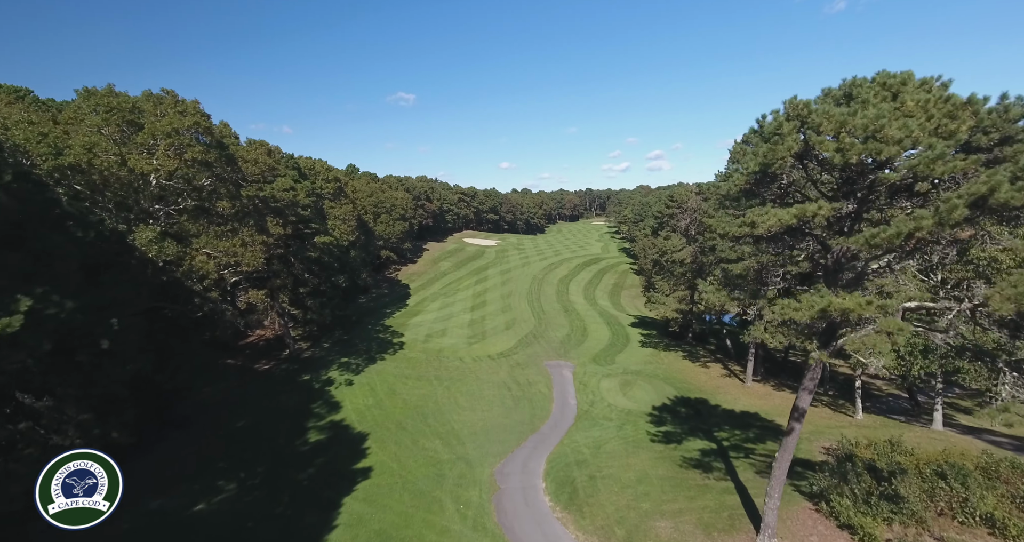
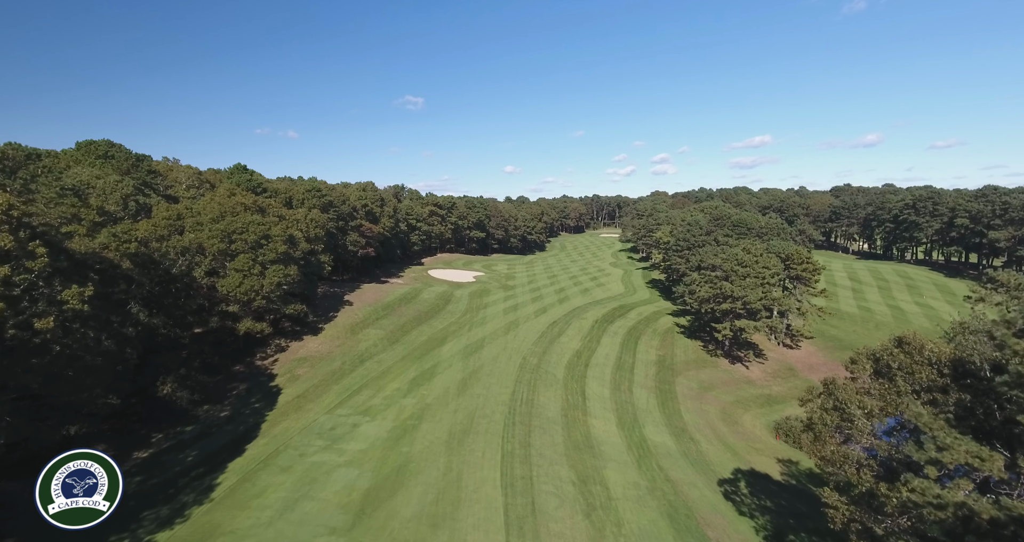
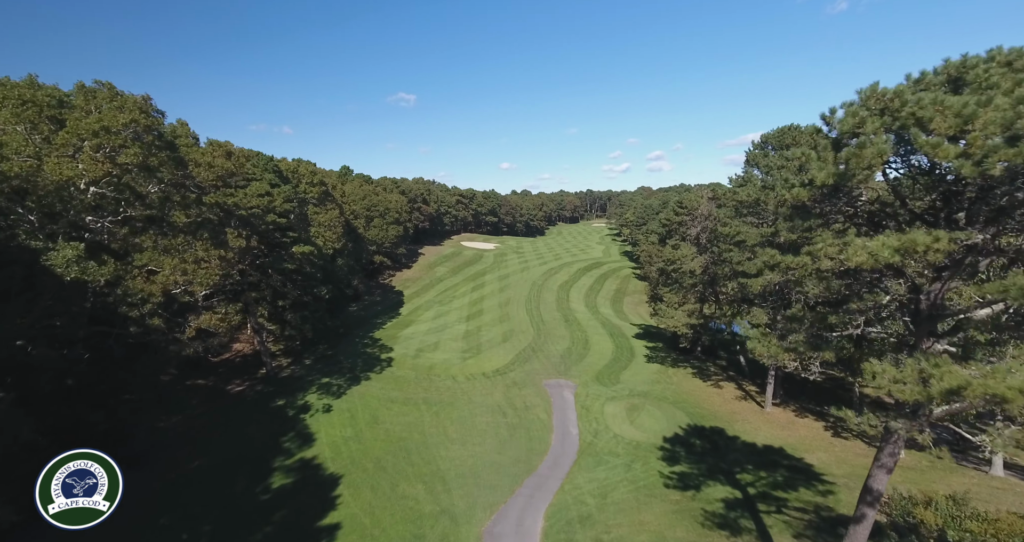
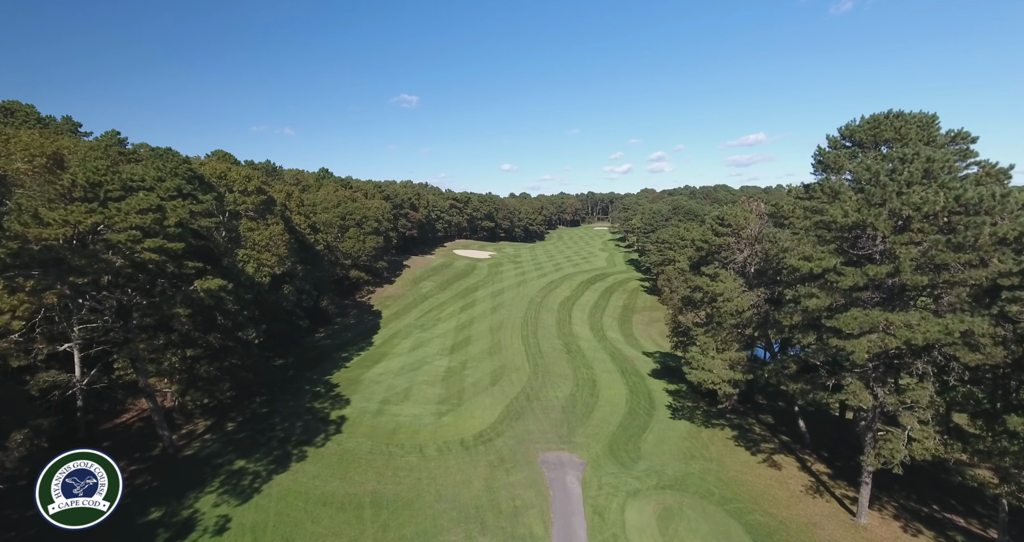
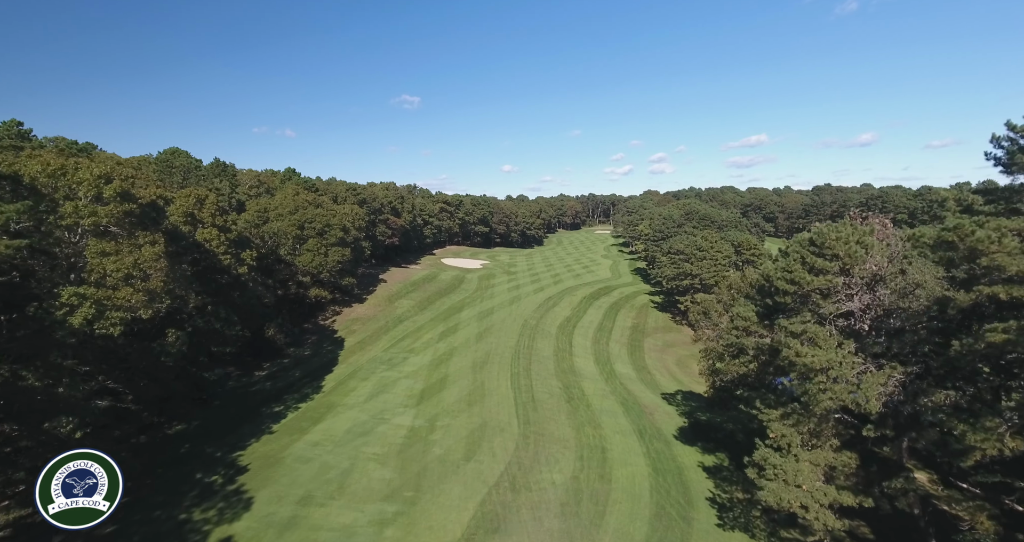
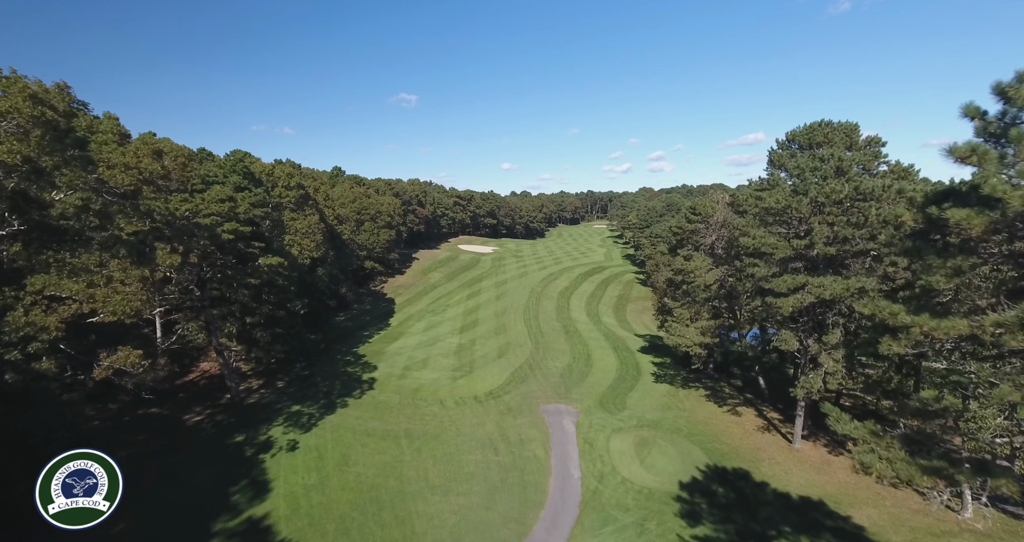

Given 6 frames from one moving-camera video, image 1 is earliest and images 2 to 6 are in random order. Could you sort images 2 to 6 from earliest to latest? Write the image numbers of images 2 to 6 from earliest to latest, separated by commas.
3, 6, 4, 5, 2
